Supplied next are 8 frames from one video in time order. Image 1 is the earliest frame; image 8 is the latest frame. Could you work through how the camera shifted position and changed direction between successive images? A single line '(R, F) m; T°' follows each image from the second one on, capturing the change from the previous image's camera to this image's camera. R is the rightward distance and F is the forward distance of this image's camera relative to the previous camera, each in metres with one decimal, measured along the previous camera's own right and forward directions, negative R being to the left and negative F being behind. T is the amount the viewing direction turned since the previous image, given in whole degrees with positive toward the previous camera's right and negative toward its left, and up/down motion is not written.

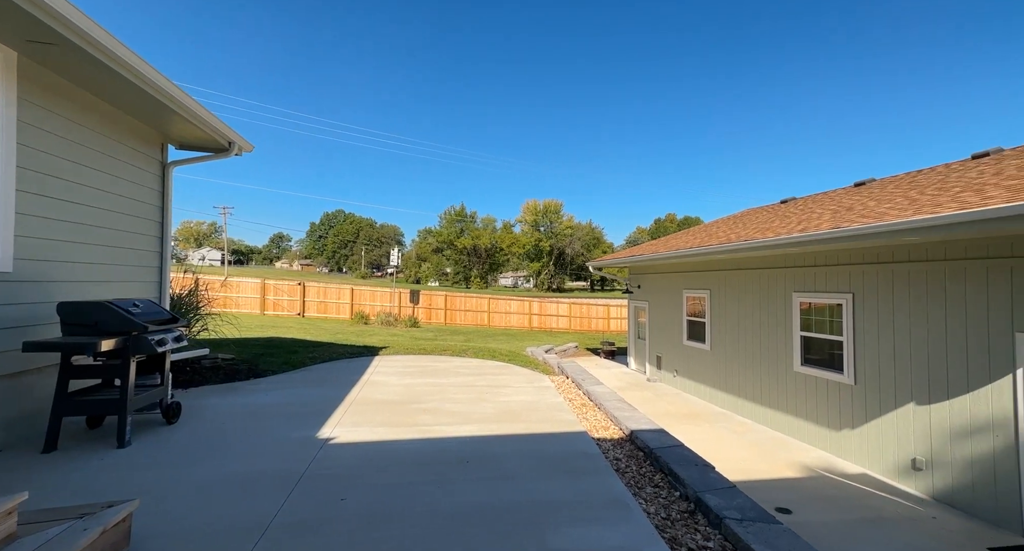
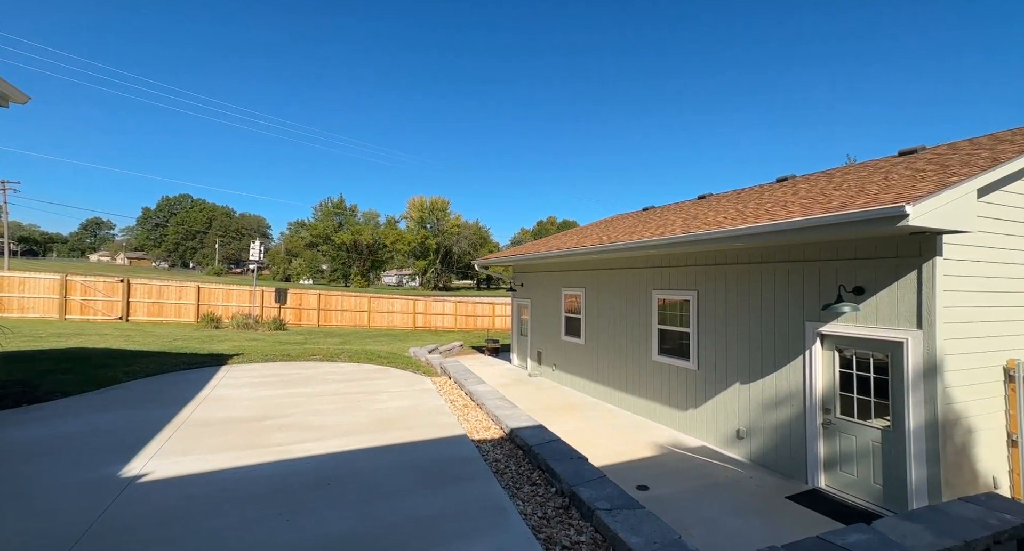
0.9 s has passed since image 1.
(0.0, 0.0) m; +14°
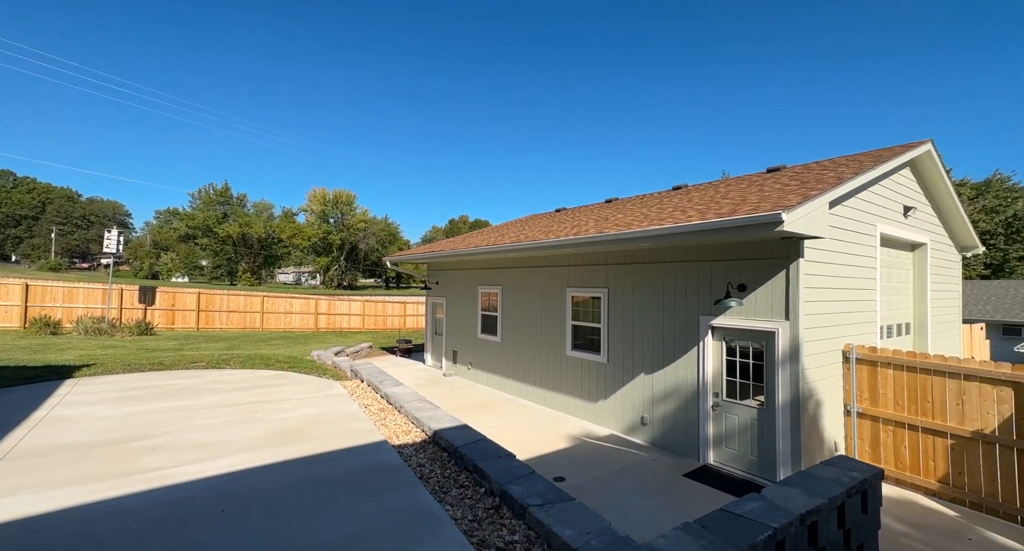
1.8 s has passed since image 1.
(-0.1, 0.0) m; +11°
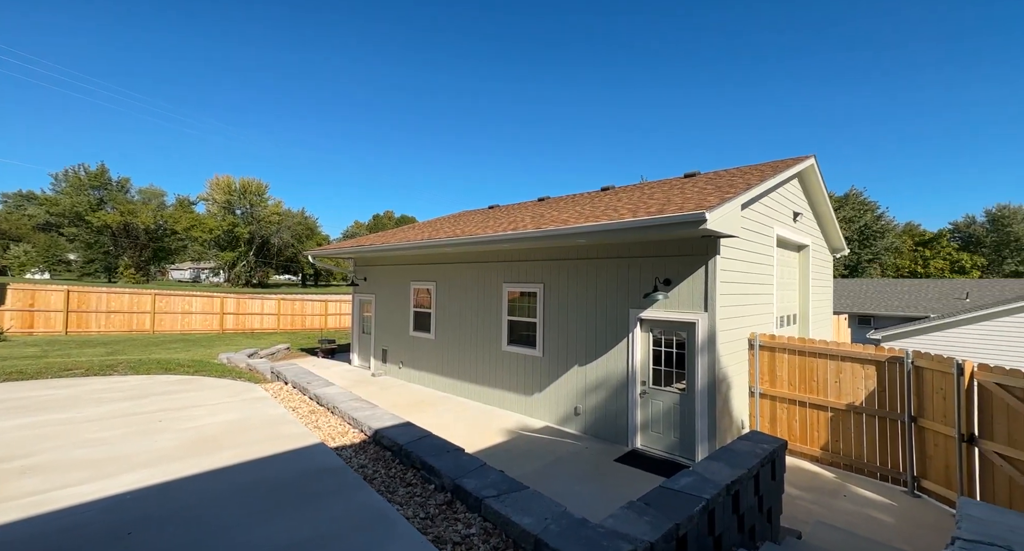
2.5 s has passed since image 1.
(-0.1, 0.0) m; +9°
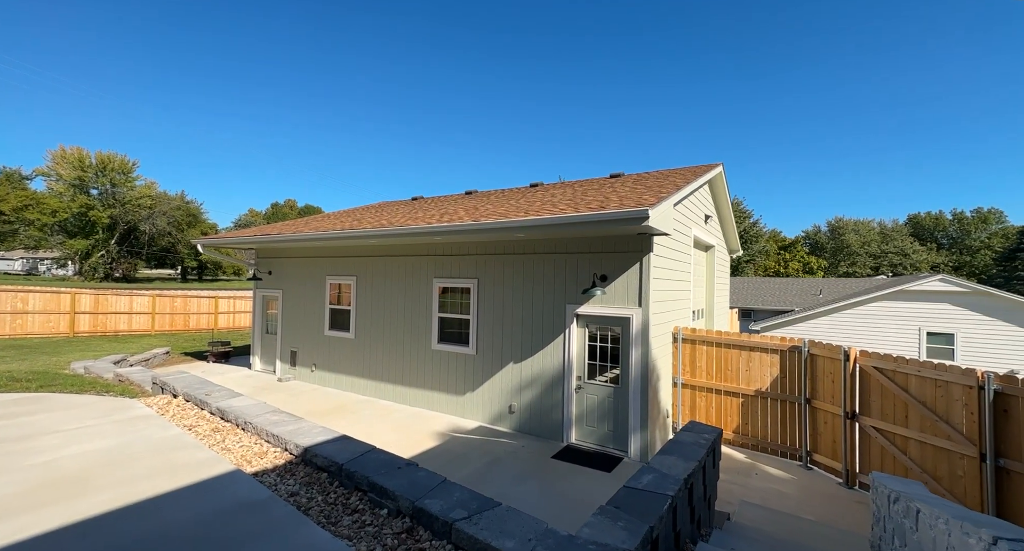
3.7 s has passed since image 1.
(-0.3, +0.3) m; +11°
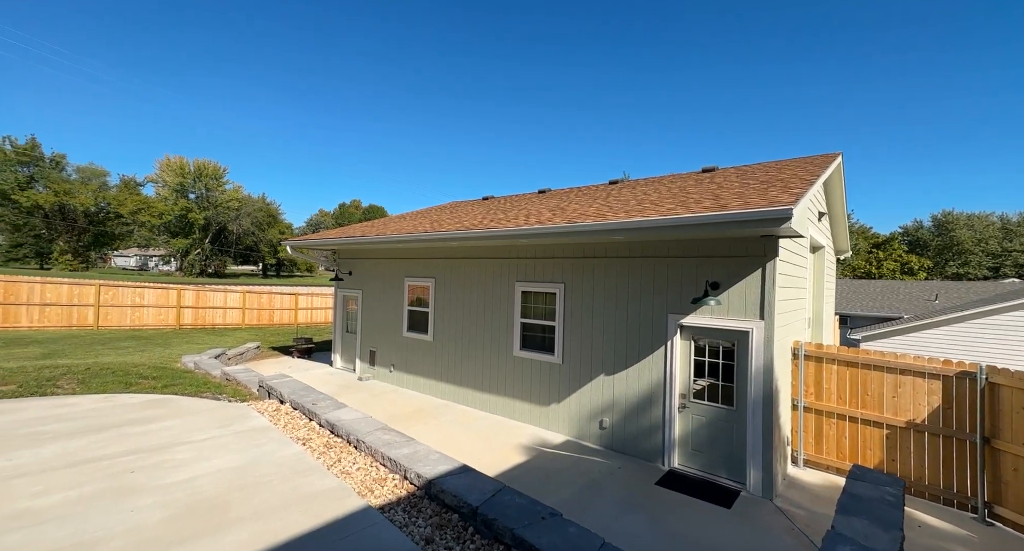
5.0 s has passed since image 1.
(-0.5, +0.3) m; -7°
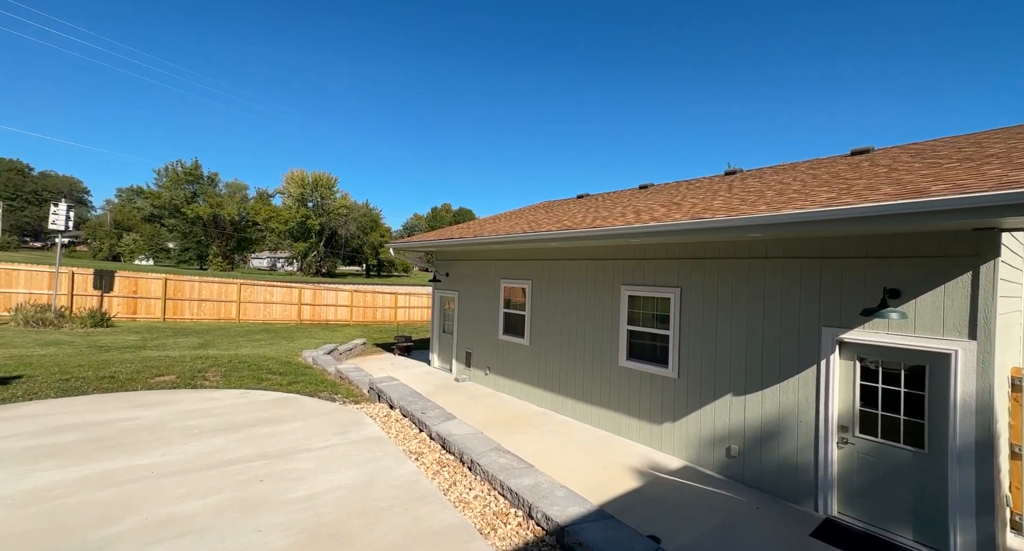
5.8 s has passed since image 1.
(-0.3, +0.5) m; -11°
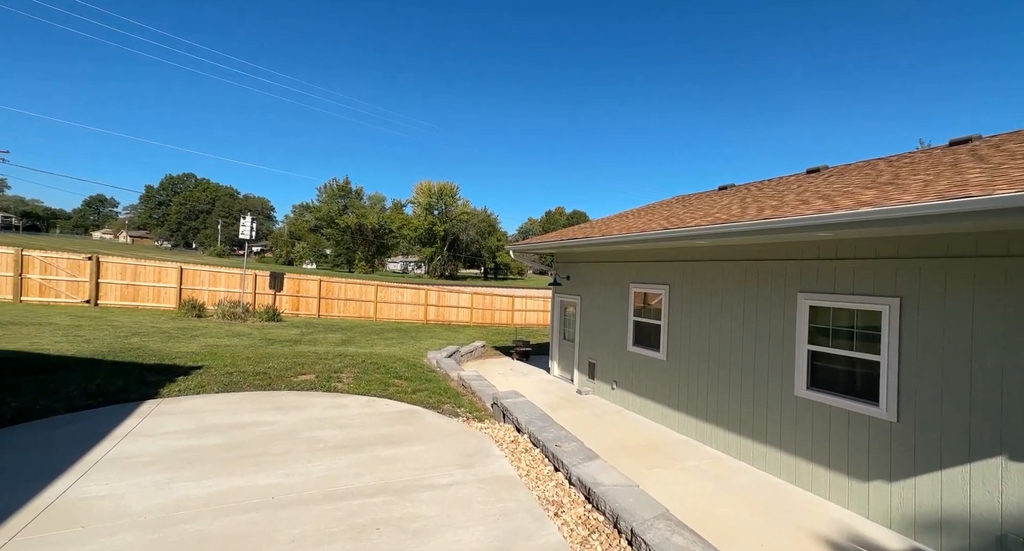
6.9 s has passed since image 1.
(-0.3, +0.8) m; -14°
